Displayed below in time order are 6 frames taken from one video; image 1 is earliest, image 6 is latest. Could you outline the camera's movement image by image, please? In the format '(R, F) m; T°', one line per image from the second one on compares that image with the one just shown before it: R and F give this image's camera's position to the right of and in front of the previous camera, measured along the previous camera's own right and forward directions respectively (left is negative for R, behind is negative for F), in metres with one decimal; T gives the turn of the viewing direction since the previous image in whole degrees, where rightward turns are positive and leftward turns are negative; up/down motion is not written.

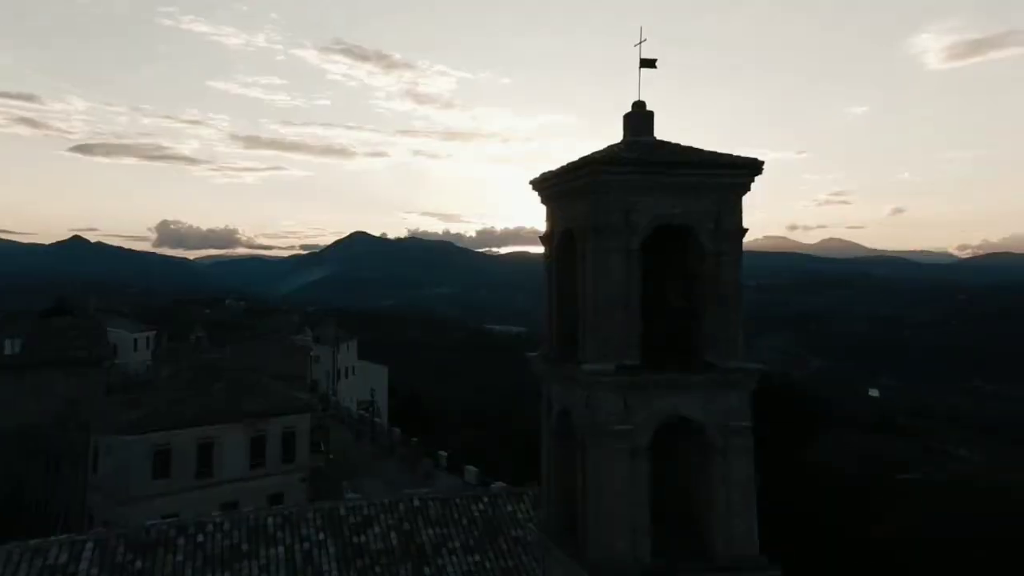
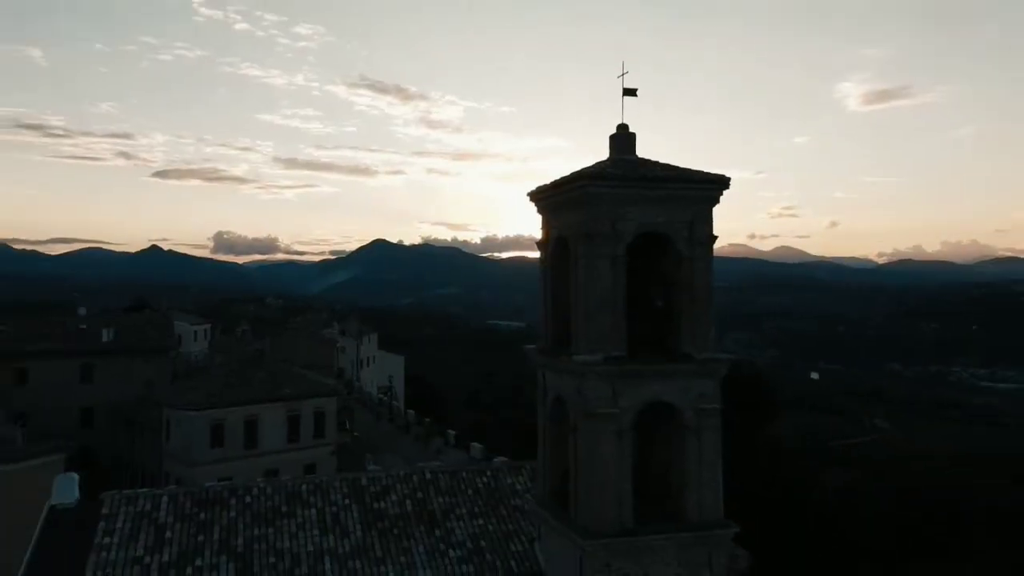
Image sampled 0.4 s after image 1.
(+0.1, -1.6) m; 0°
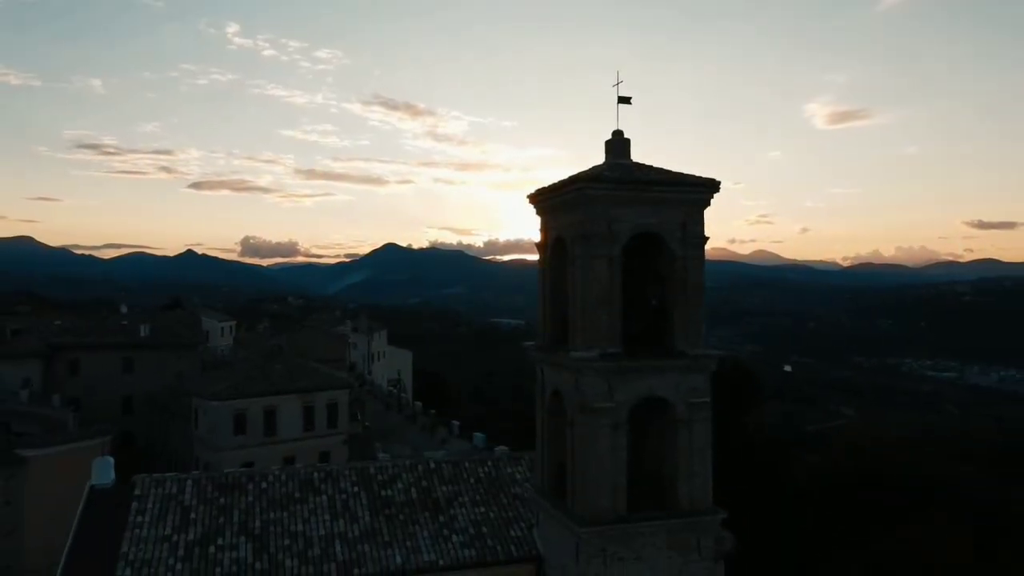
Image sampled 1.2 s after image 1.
(+0.1, -0.6) m; 0°
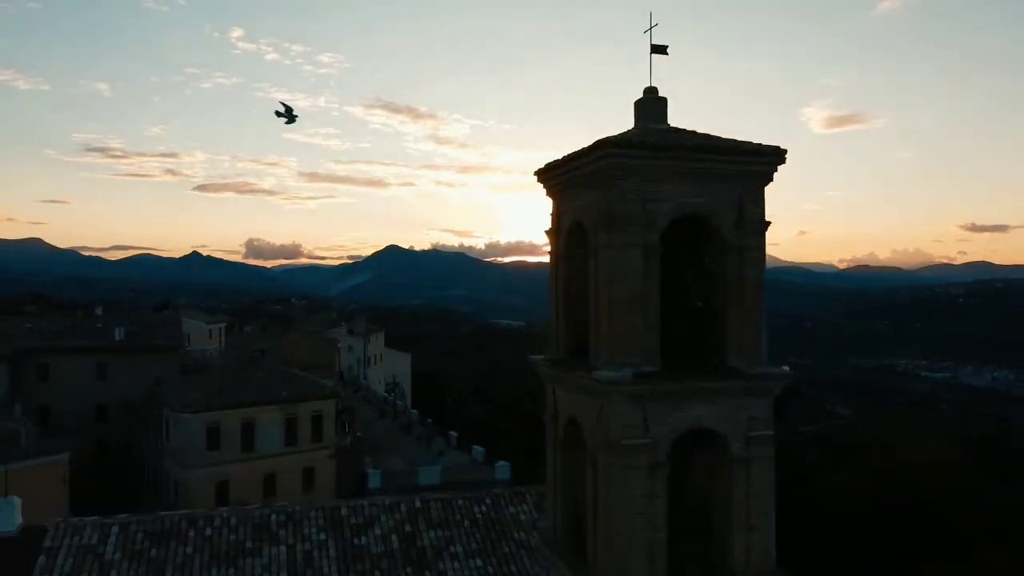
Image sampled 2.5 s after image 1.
(0.0, +2.8) m; 0°
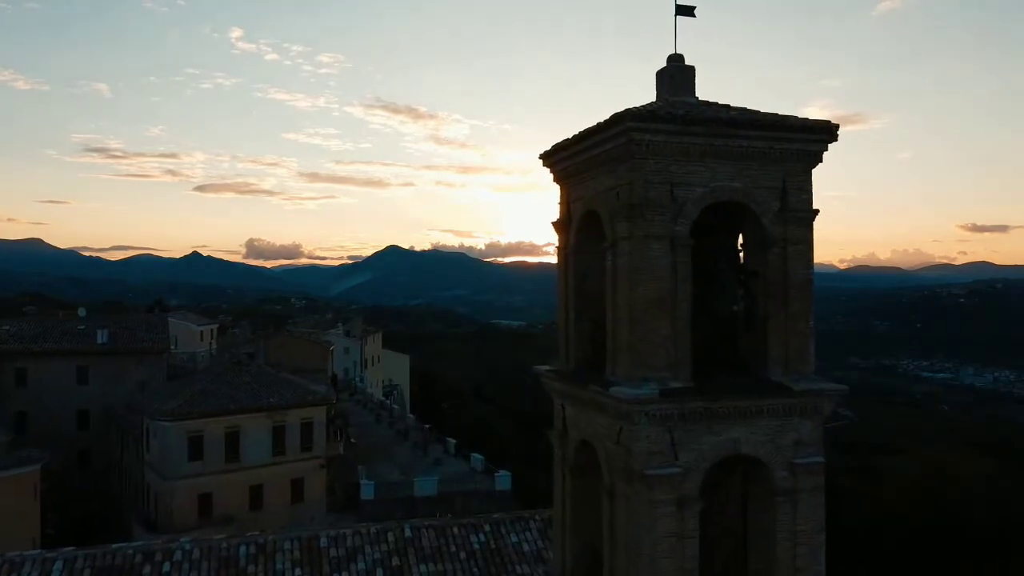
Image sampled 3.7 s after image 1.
(0.0, +1.5) m; 0°
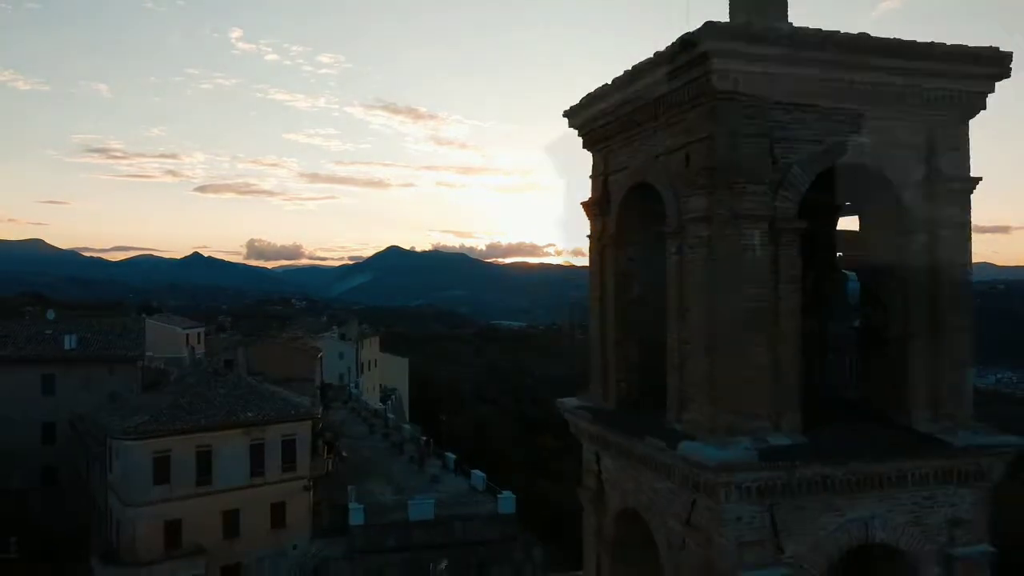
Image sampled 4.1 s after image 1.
(-0.1, +2.6) m; 0°
